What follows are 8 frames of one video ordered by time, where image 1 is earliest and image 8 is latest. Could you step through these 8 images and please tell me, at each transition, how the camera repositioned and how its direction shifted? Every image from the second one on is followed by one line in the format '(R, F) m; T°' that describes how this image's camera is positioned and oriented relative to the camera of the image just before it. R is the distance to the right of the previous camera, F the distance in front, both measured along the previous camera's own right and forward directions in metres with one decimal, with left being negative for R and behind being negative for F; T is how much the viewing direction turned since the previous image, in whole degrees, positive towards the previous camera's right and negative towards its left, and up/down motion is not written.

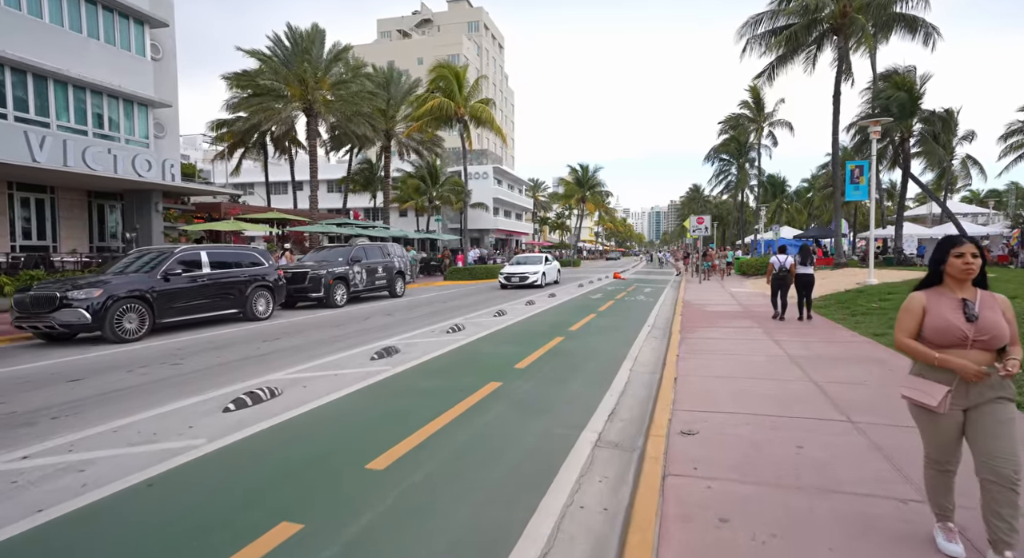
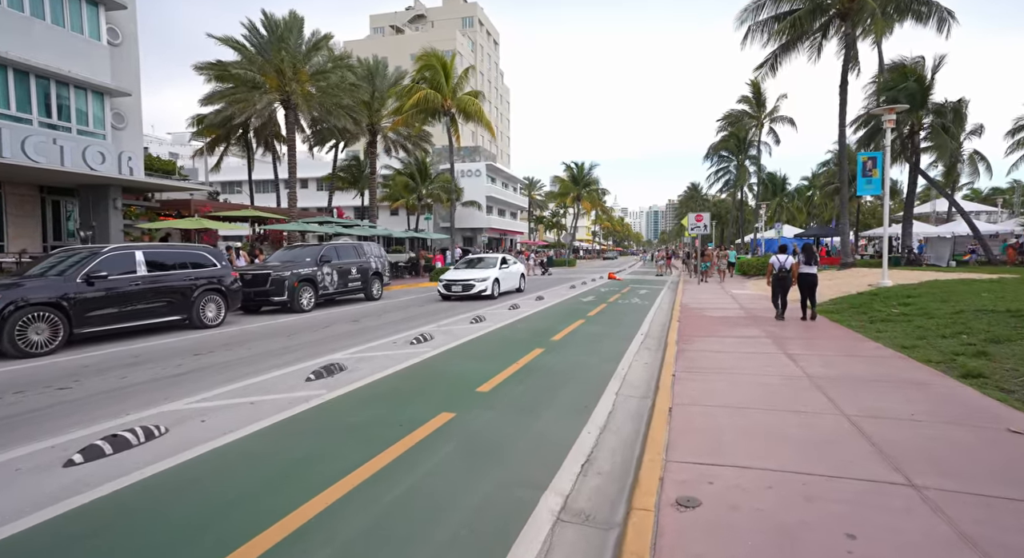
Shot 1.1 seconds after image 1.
(+0.5, +1.3) m; 0°
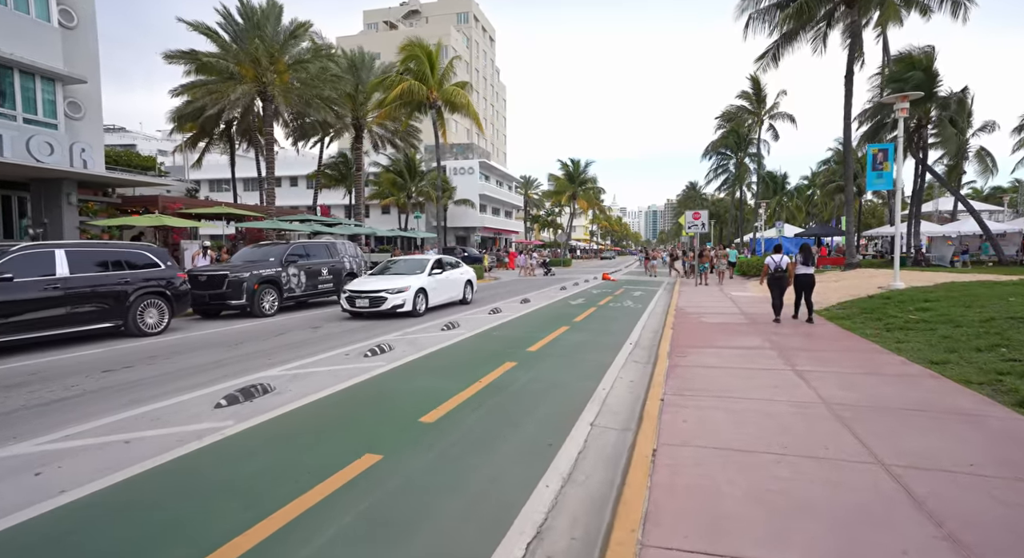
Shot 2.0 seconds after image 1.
(+0.5, +1.2) m; 0°
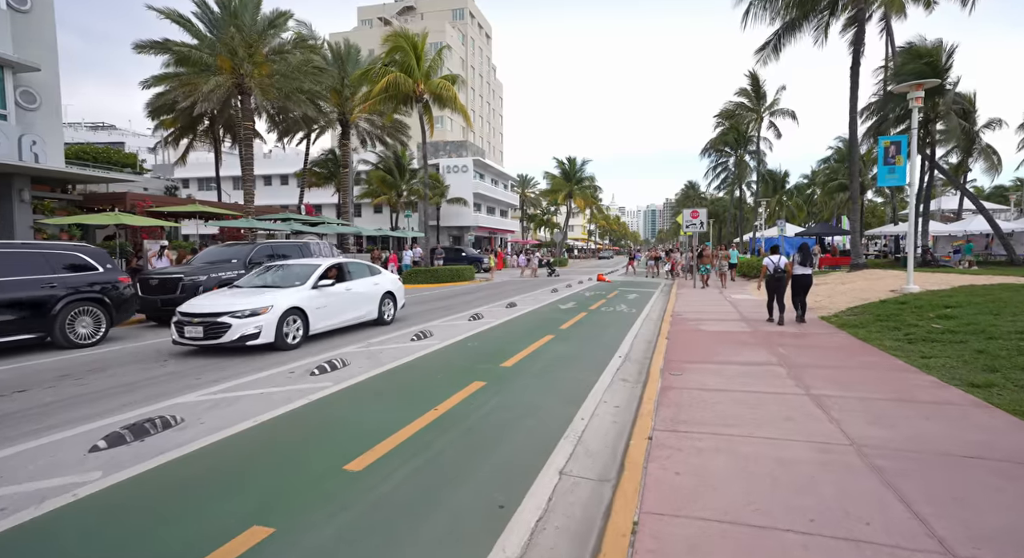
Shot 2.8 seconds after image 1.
(+0.4, +1.1) m; 0°
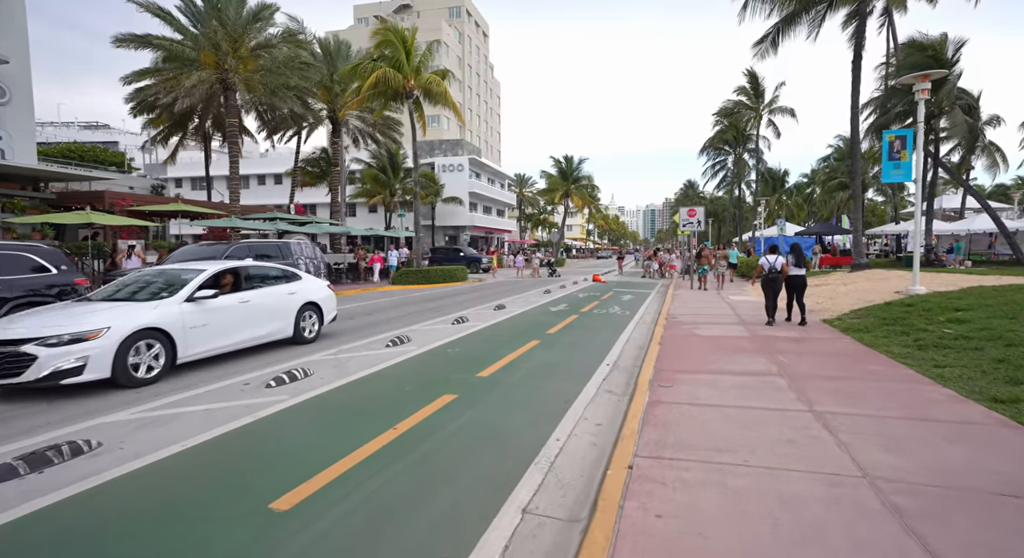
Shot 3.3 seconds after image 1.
(+0.3, +0.6) m; 0°
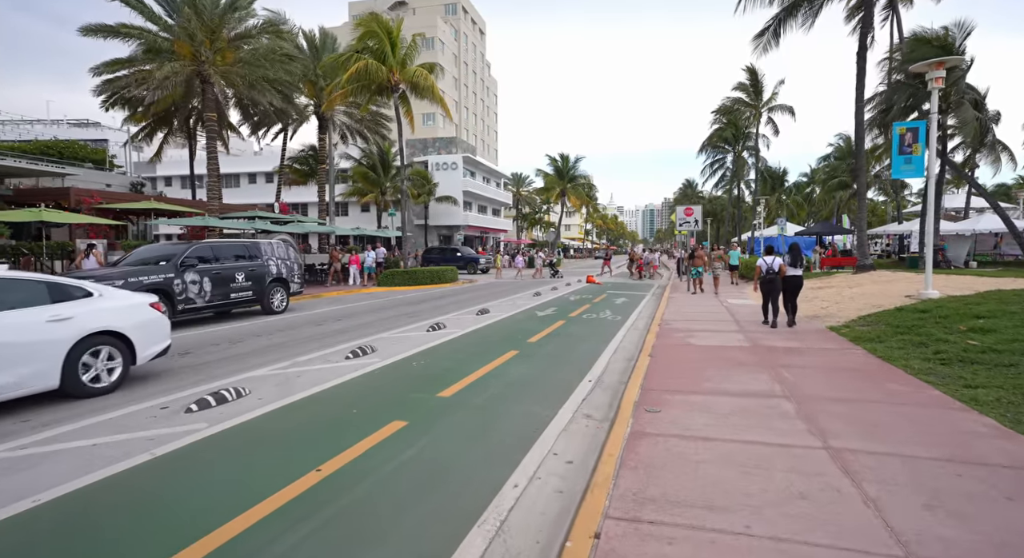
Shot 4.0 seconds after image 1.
(+0.4, +0.9) m; 0°
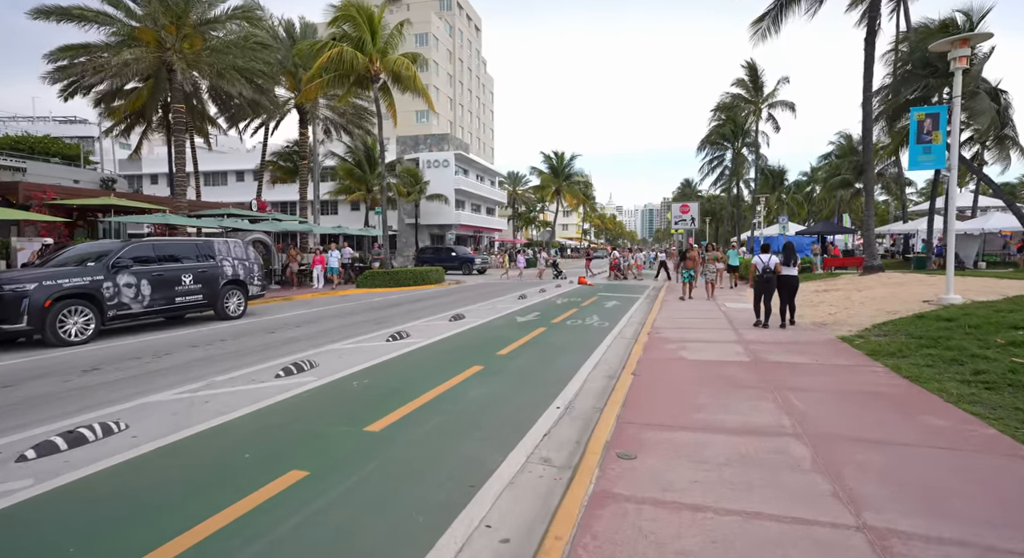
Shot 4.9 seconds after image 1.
(+0.5, +1.2) m; 0°
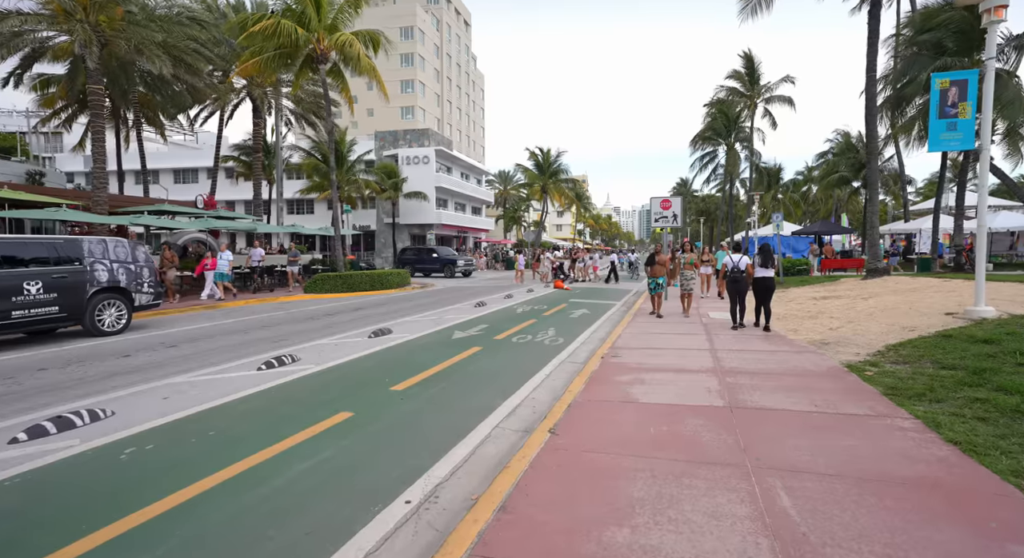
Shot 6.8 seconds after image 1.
(+1.3, +2.2) m; 0°
